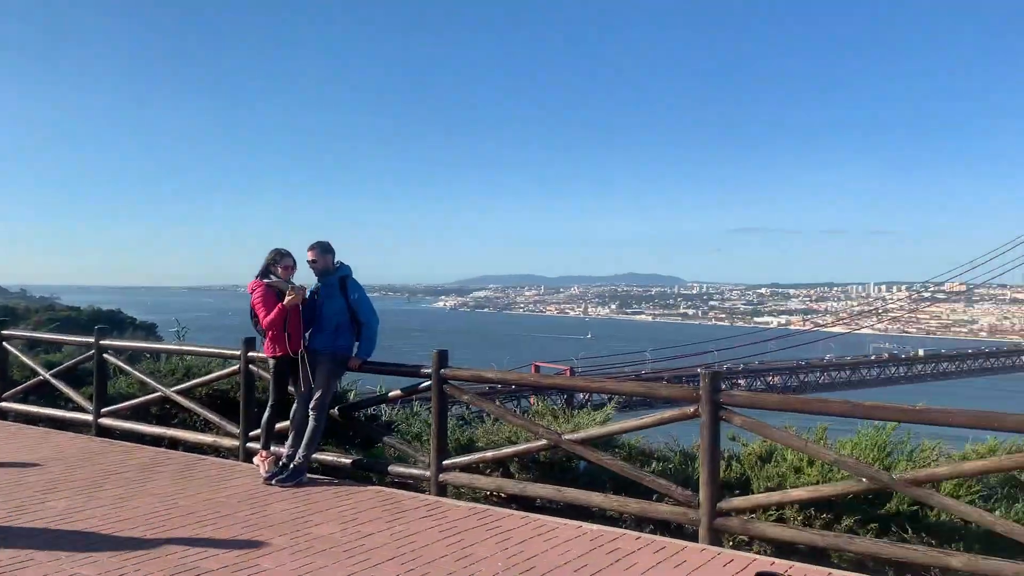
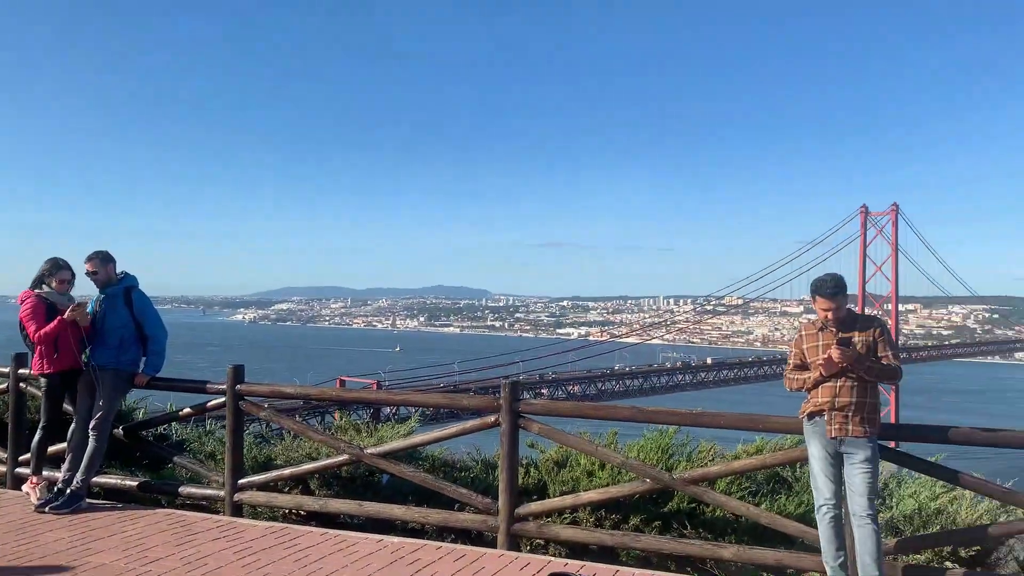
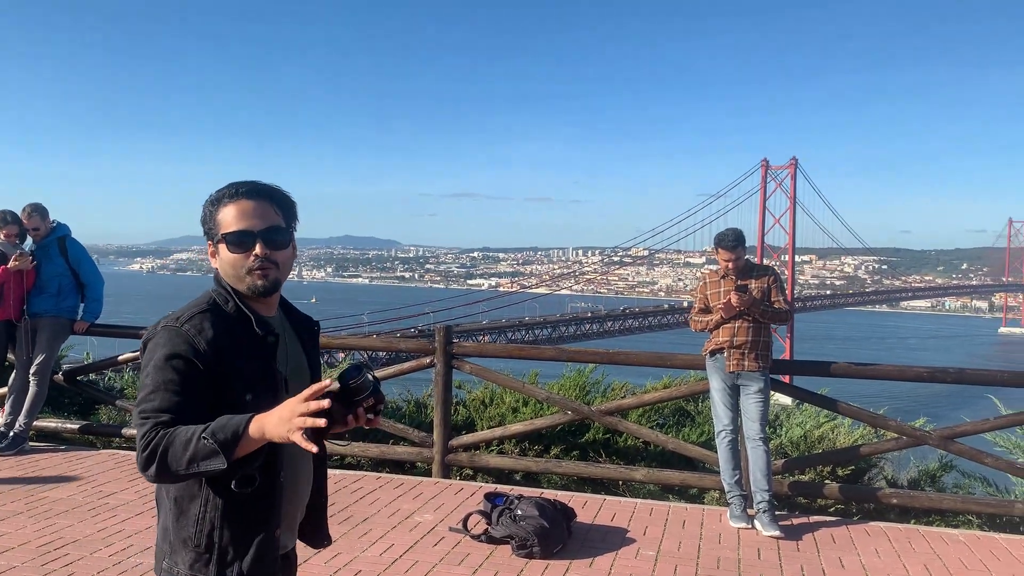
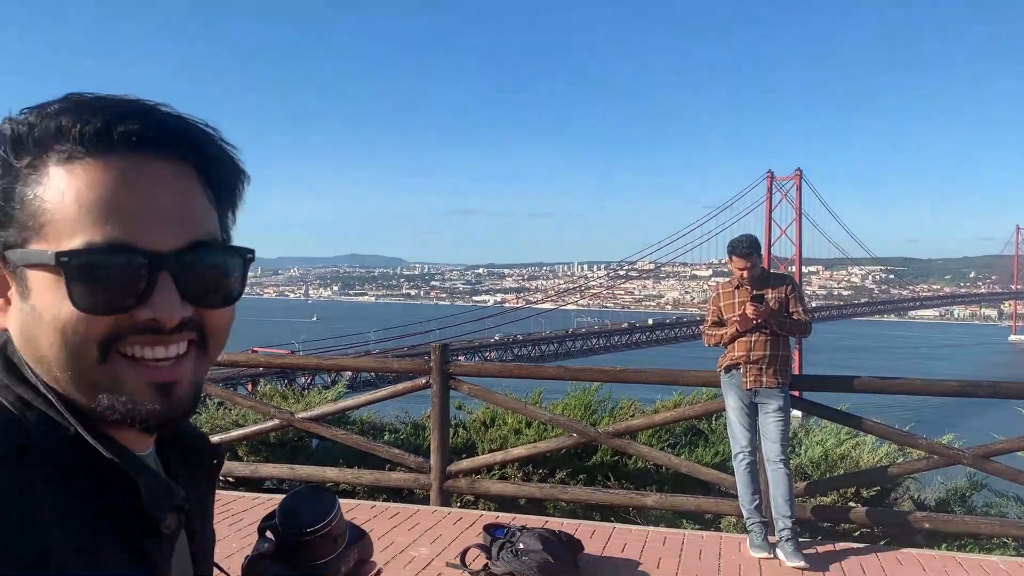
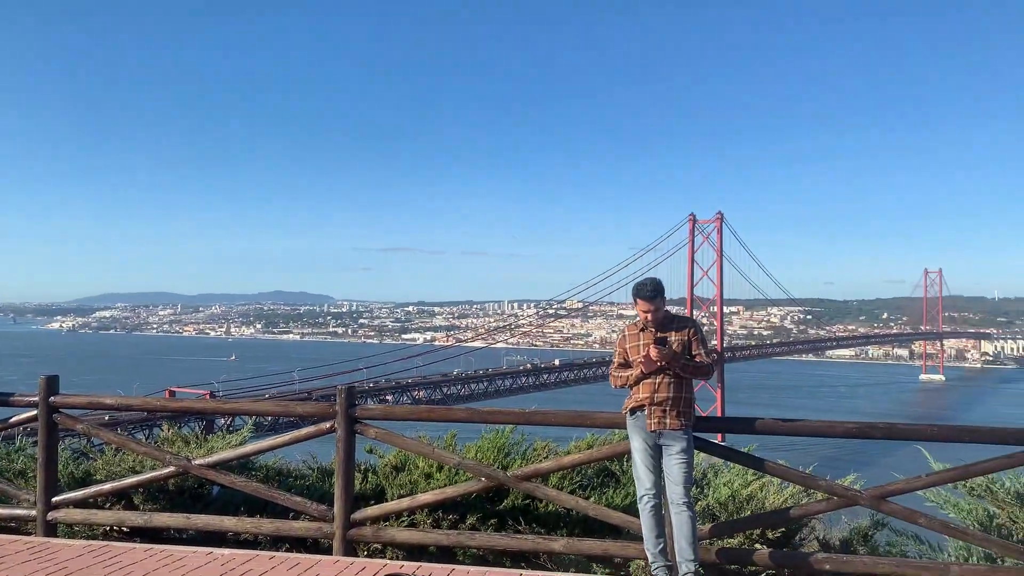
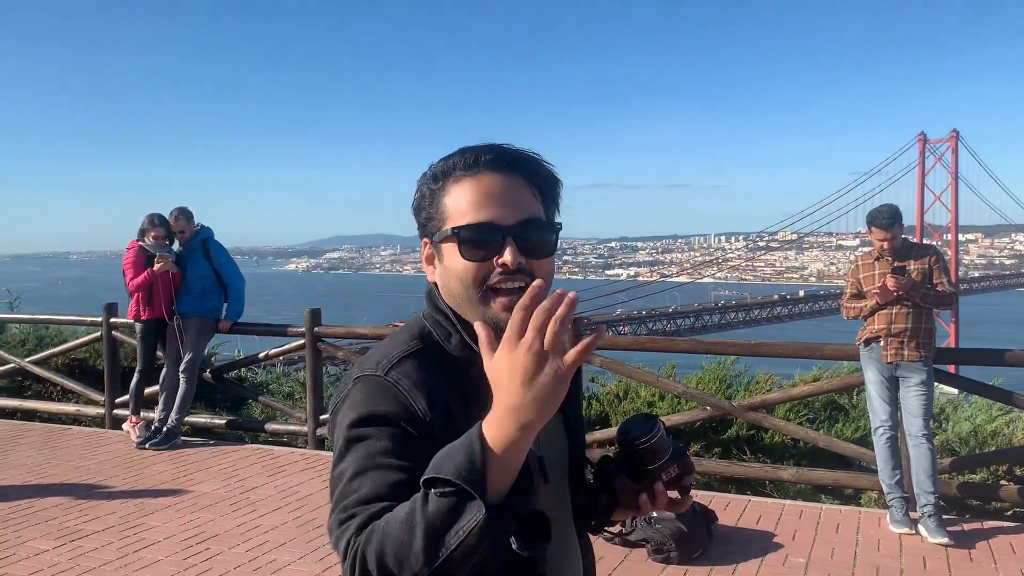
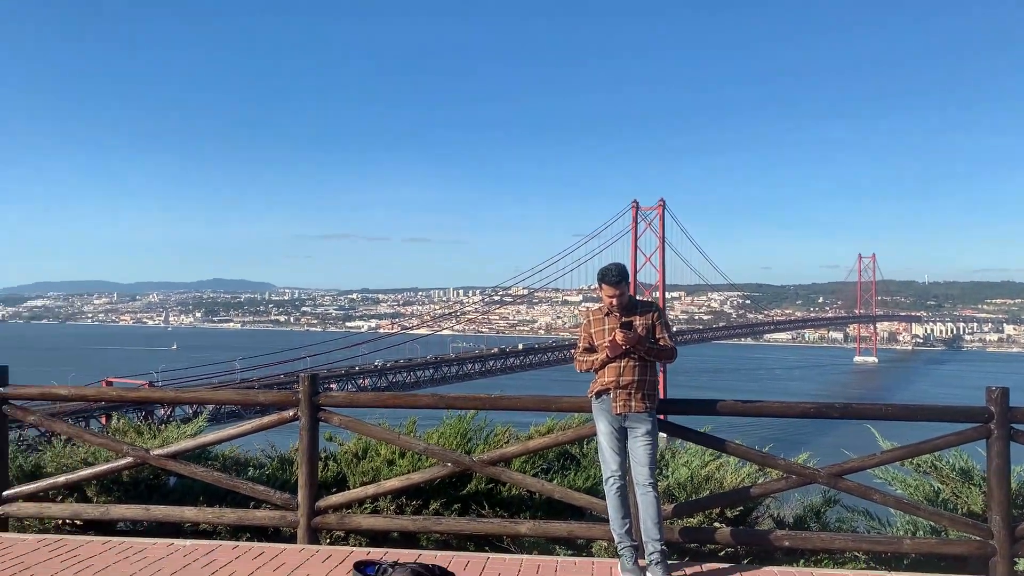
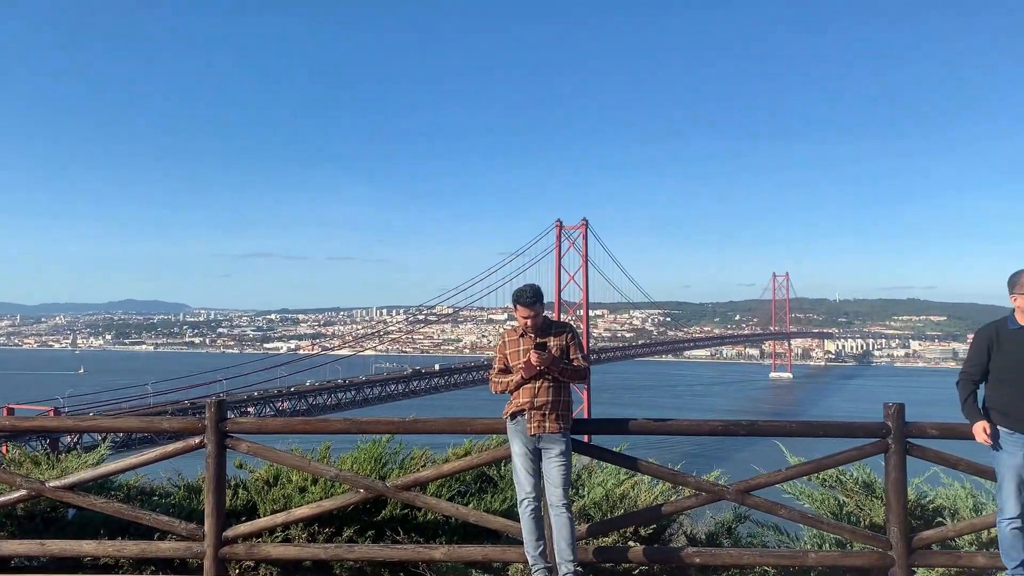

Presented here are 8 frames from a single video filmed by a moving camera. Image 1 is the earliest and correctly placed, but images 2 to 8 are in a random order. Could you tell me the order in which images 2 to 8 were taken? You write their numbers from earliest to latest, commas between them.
2, 5, 8, 7, 4, 6, 3
